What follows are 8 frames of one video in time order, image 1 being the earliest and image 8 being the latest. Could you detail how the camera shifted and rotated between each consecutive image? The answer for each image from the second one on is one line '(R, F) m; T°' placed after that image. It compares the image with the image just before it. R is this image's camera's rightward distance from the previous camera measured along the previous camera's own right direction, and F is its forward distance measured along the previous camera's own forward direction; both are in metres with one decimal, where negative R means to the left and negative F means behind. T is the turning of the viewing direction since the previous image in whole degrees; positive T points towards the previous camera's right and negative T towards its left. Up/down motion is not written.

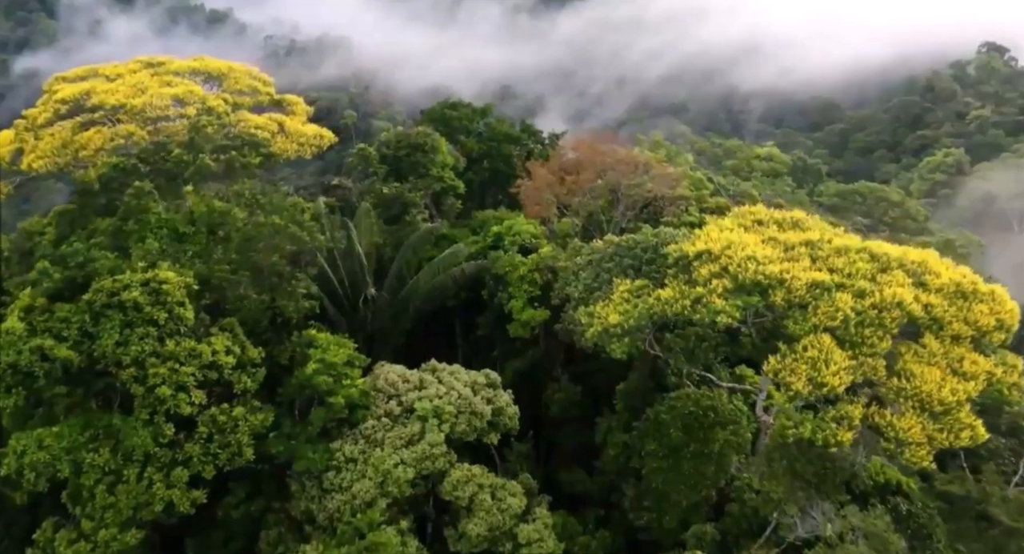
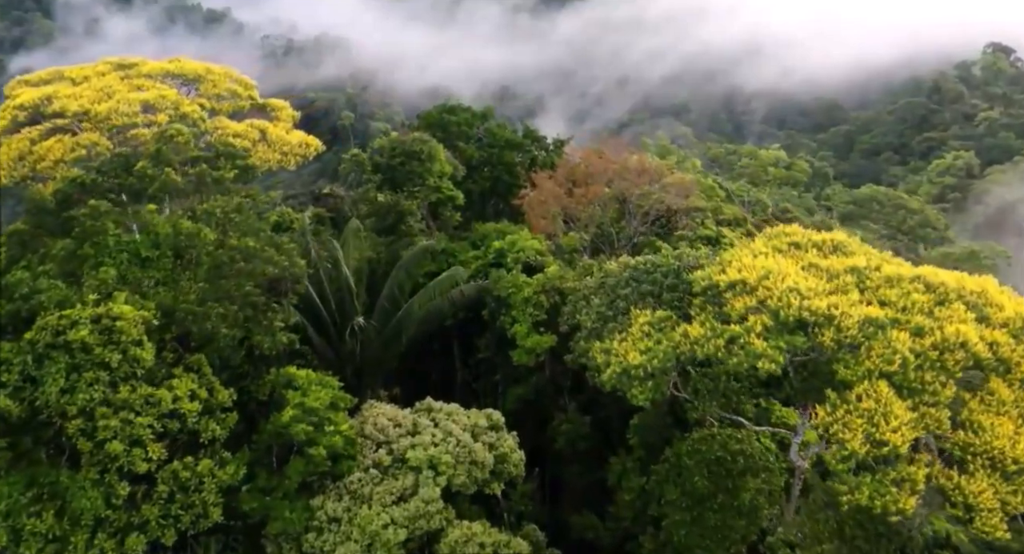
(-0.1, +1.5) m; 0°
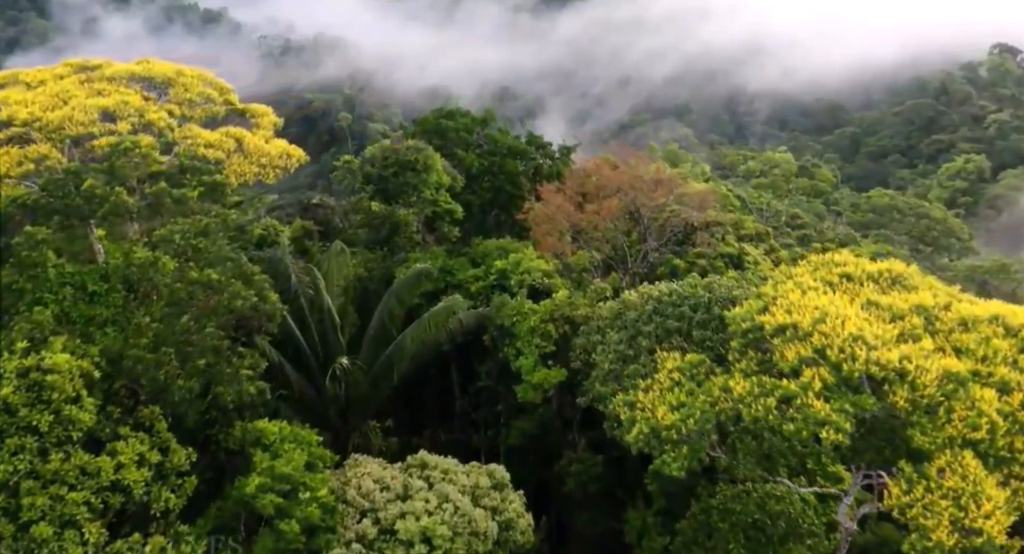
(-0.1, +1.7) m; 0°
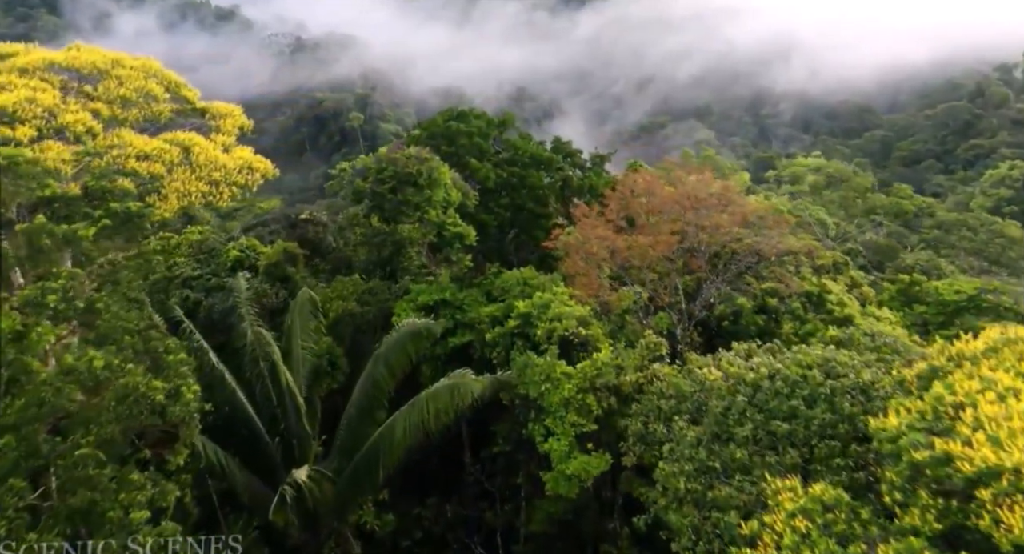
(-0.2, +3.4) m; -1°
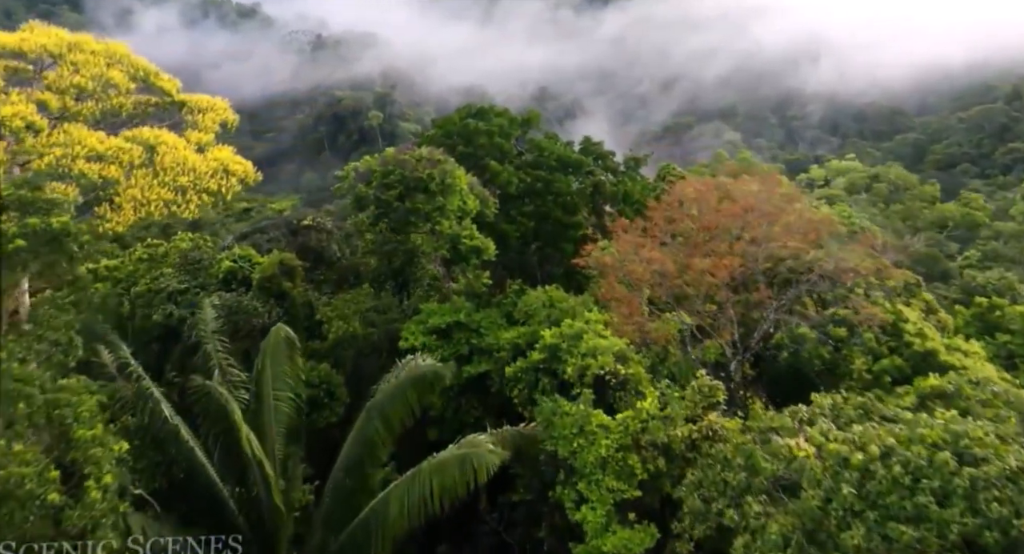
(-0.1, +1.9) m; -1°
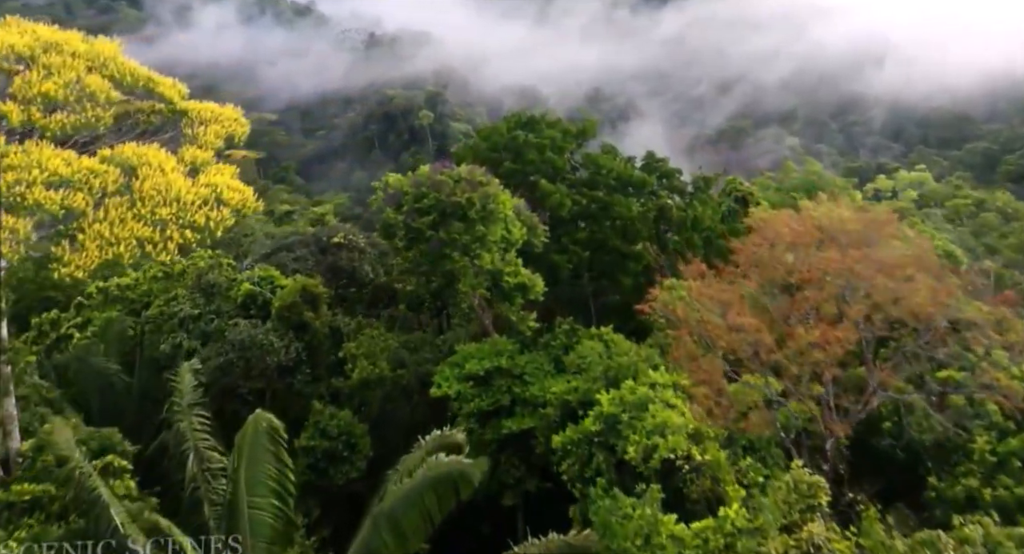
(-0.1, +1.9) m; -3°
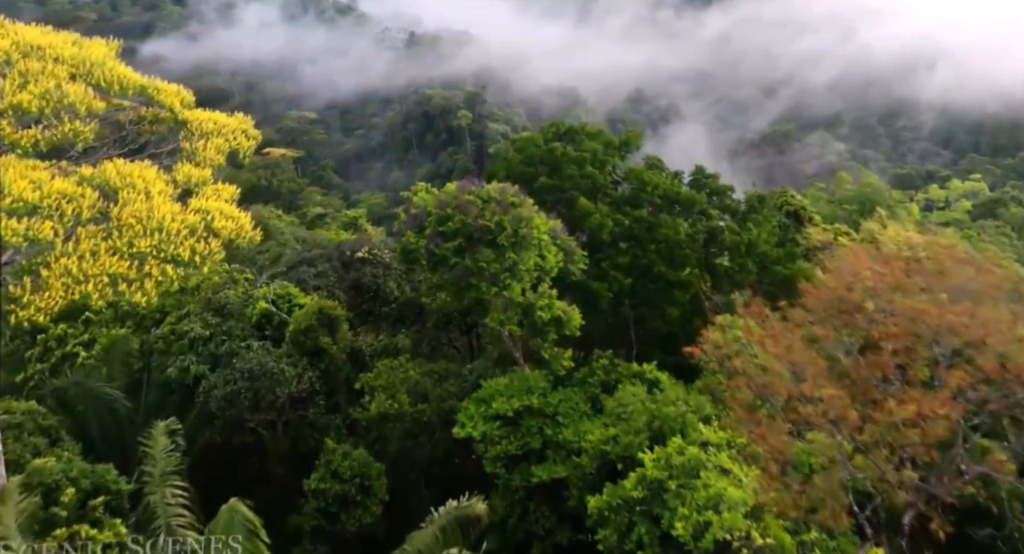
(0.0, +1.1) m; -3°
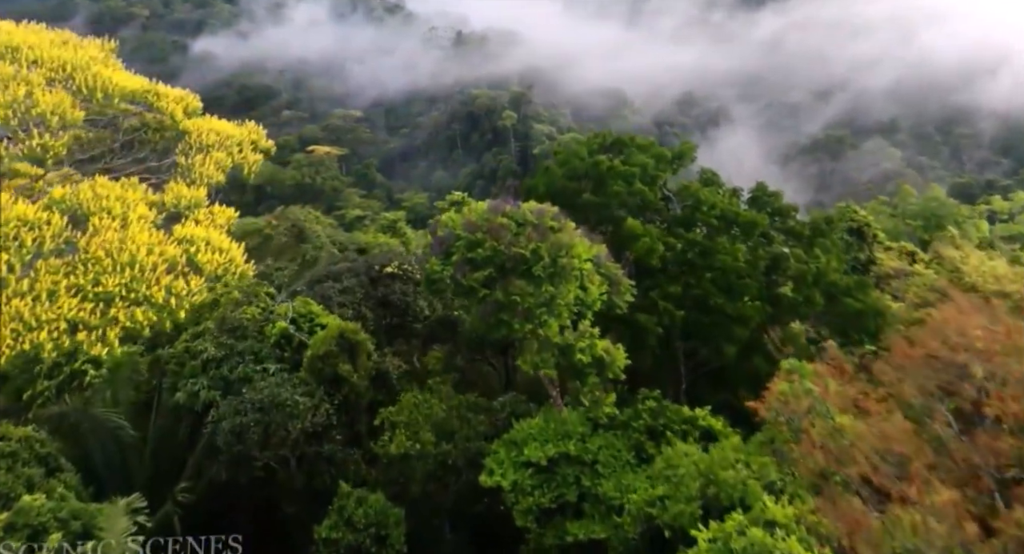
(0.0, +1.1) m; -3°
